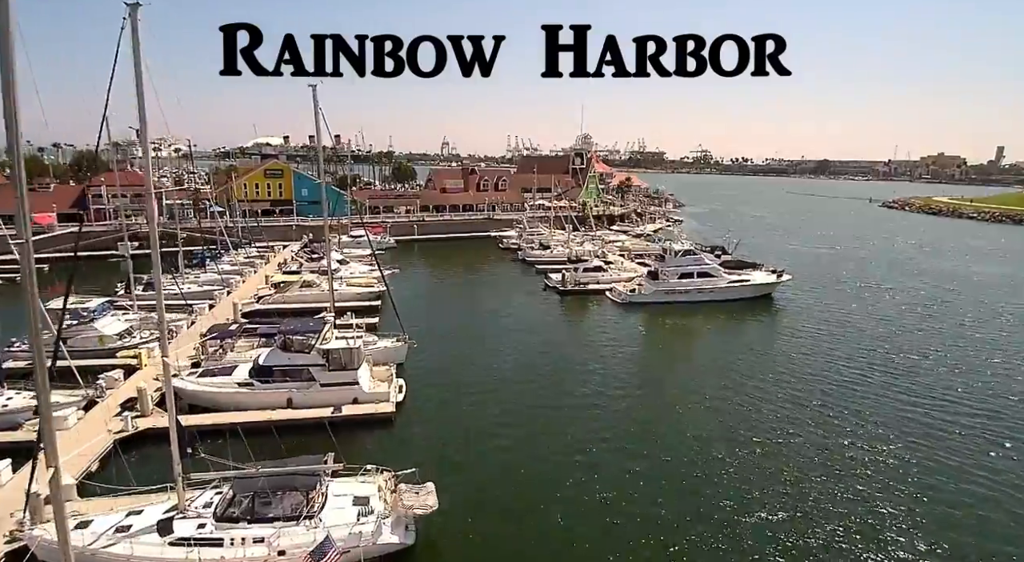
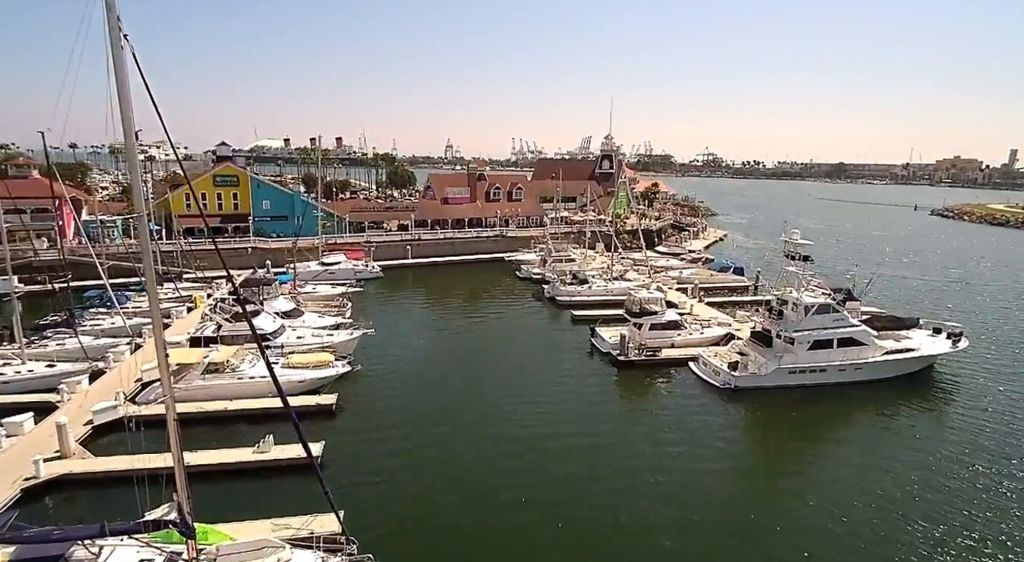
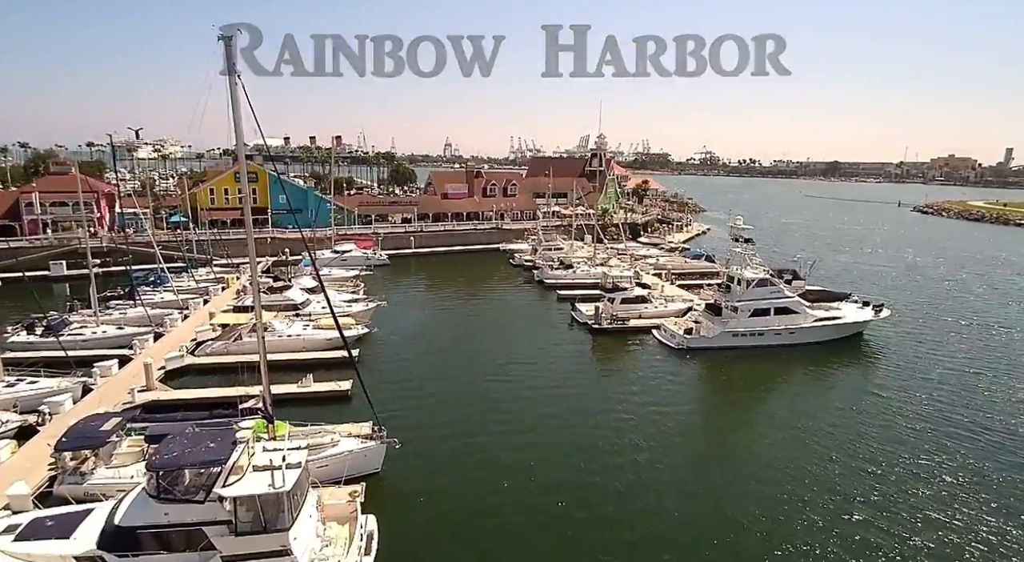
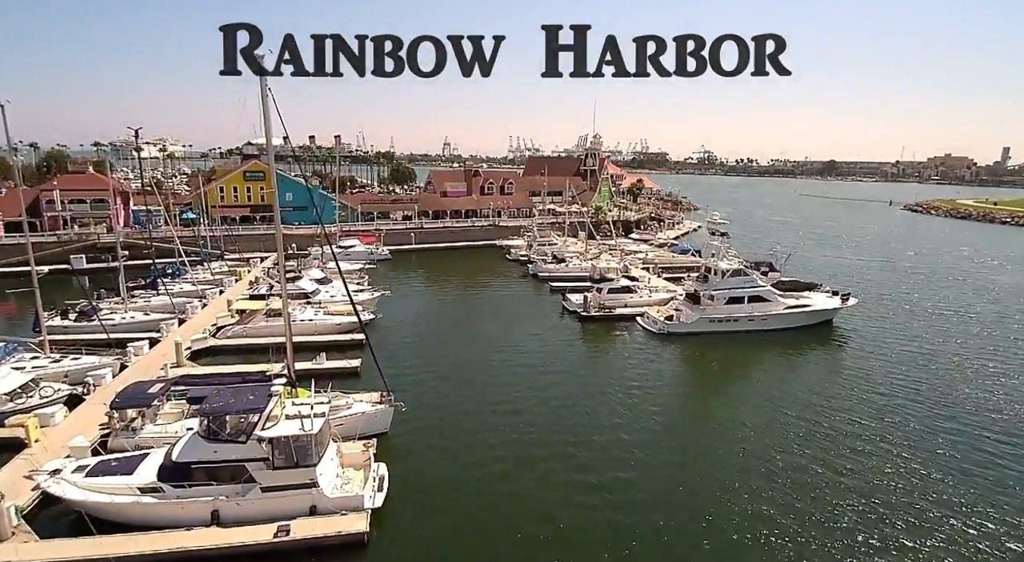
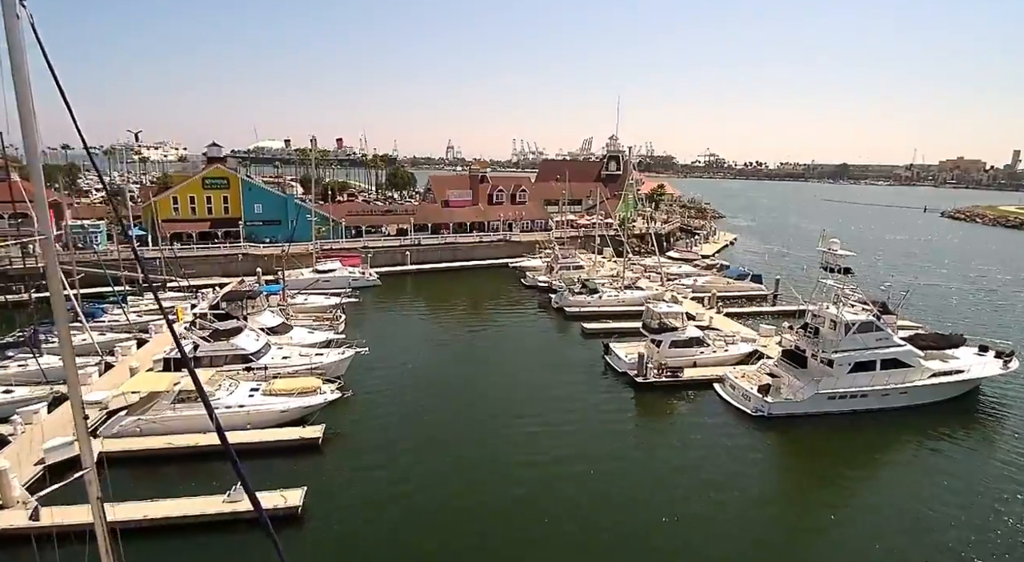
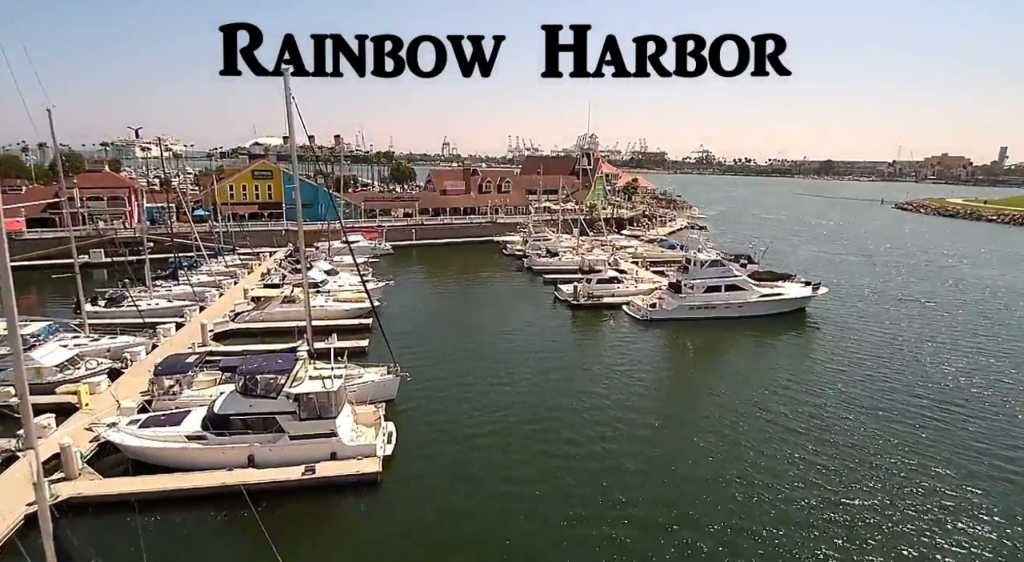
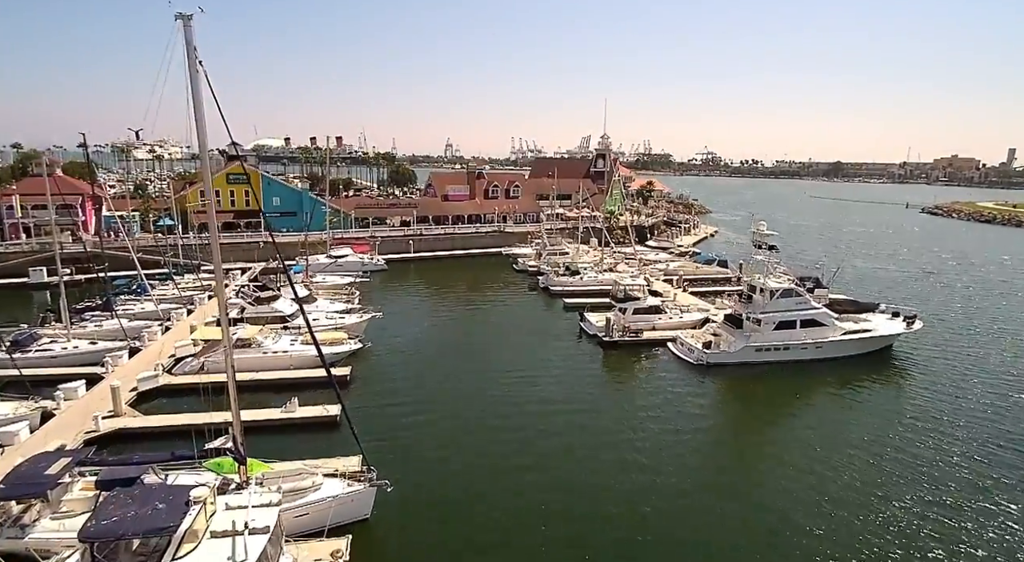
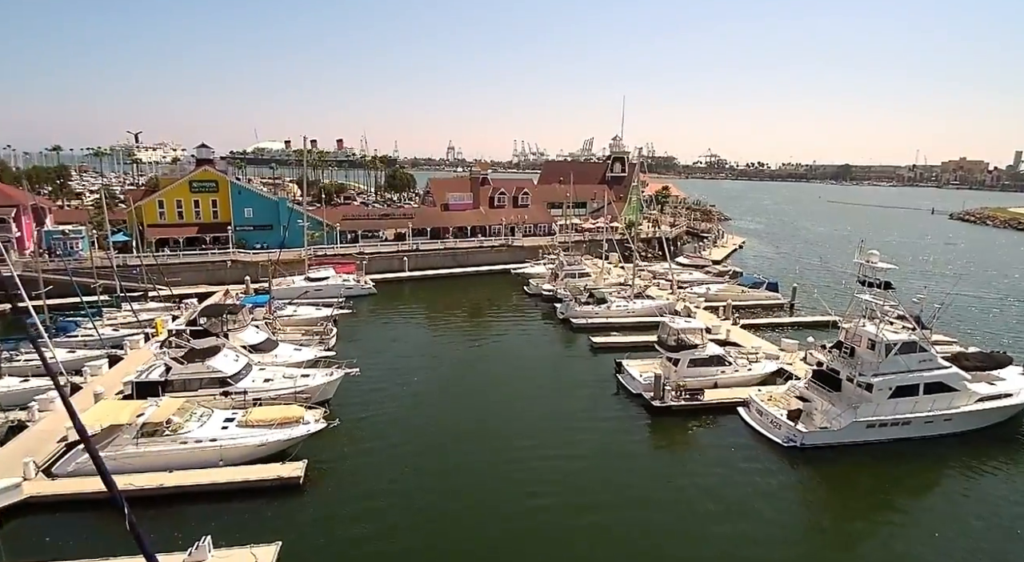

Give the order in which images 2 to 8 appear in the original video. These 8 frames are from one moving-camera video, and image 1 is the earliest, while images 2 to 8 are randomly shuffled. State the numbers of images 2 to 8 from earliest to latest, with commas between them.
6, 4, 3, 7, 2, 5, 8
